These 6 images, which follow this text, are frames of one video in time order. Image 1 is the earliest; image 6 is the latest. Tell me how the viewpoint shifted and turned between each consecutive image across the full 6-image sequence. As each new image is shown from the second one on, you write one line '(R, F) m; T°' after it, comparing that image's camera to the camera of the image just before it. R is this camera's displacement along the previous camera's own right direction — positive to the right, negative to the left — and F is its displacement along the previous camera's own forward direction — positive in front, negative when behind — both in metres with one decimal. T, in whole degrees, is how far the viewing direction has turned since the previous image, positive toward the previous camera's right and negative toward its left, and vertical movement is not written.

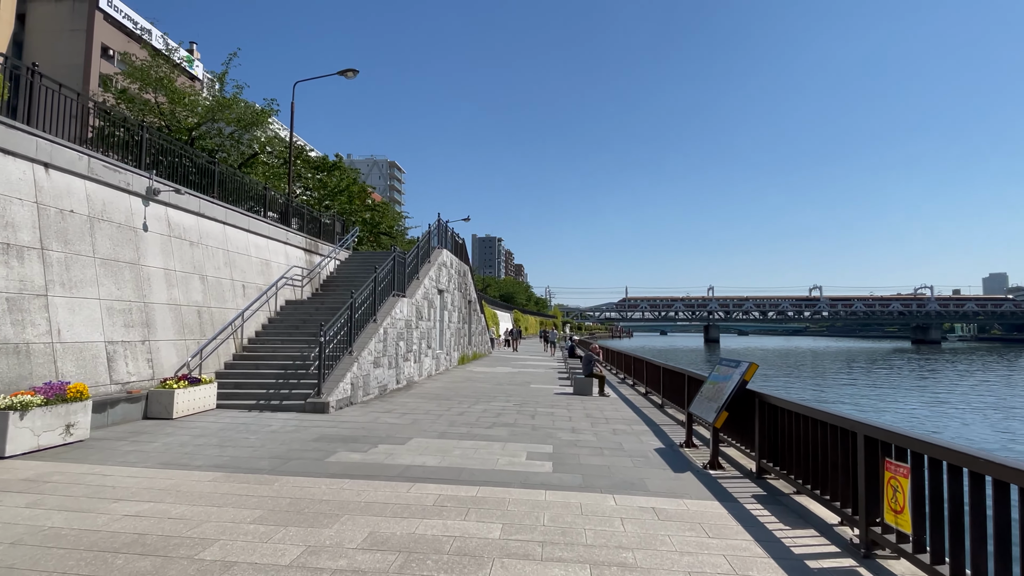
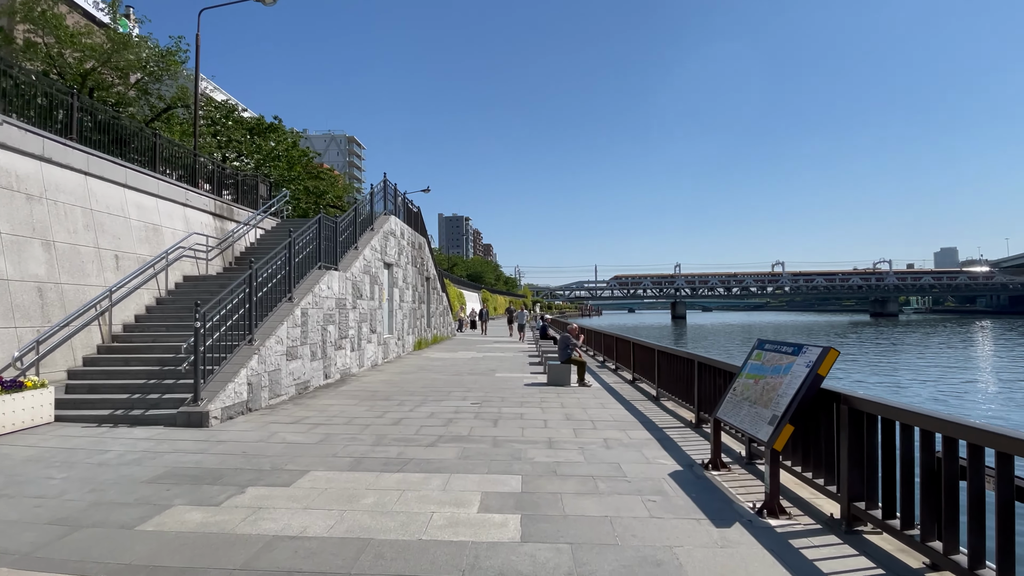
(+0.2, +2.6) m; +3°
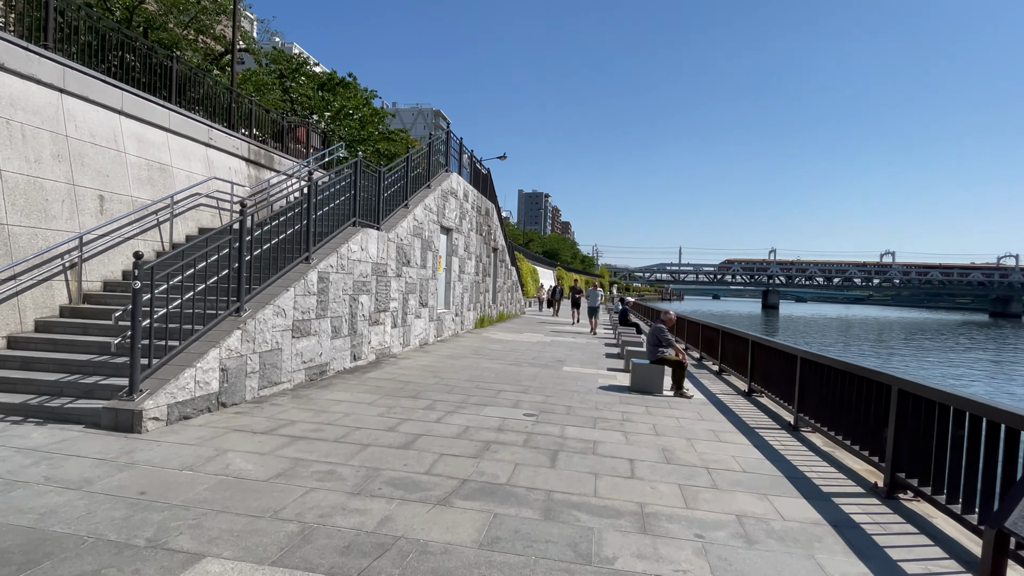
(0.0, +2.7) m; -8°
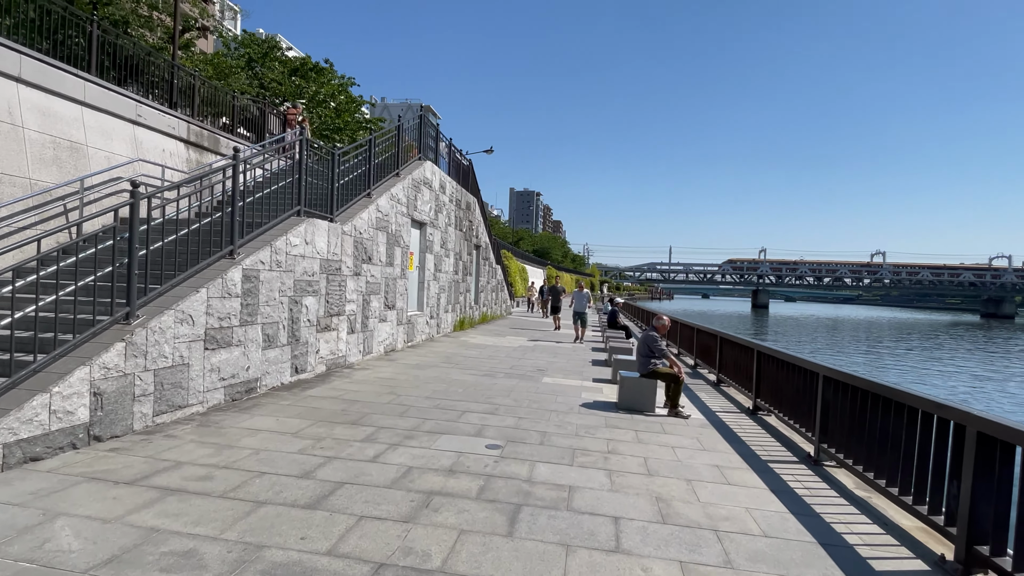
(+0.3, +1.2) m; +1°
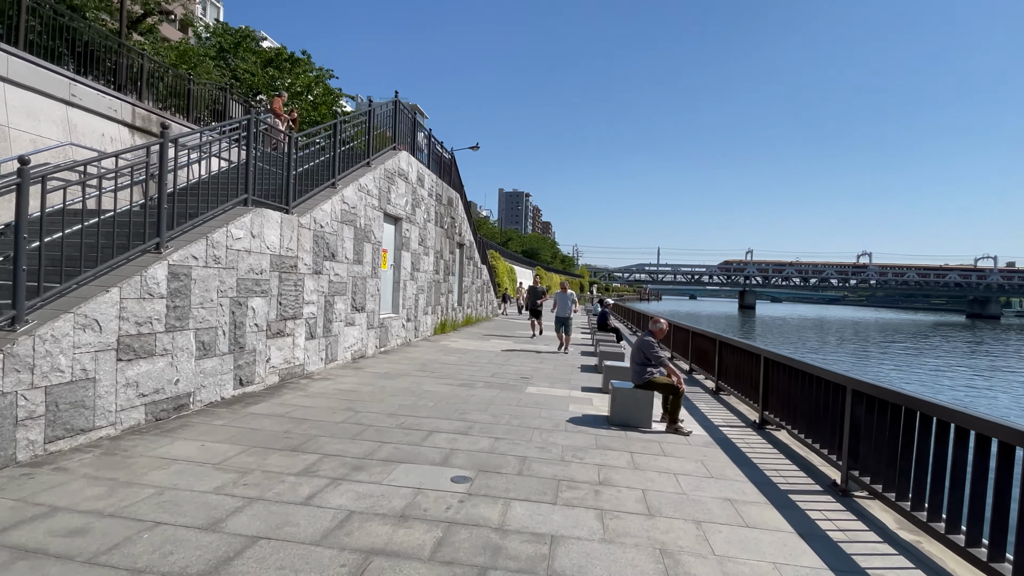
(+0.1, +0.9) m; +1°
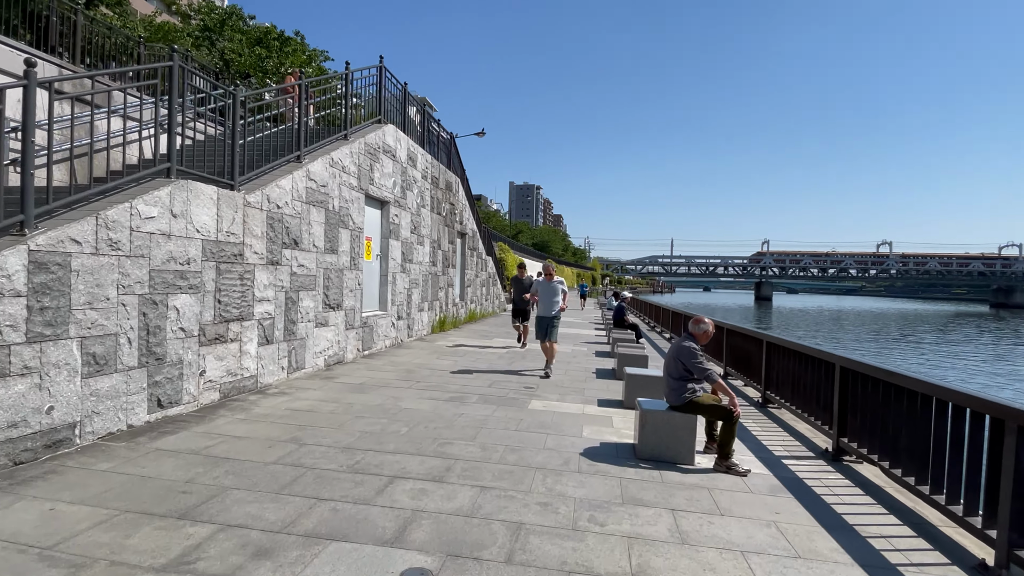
(+0.2, +1.5) m; -1°
